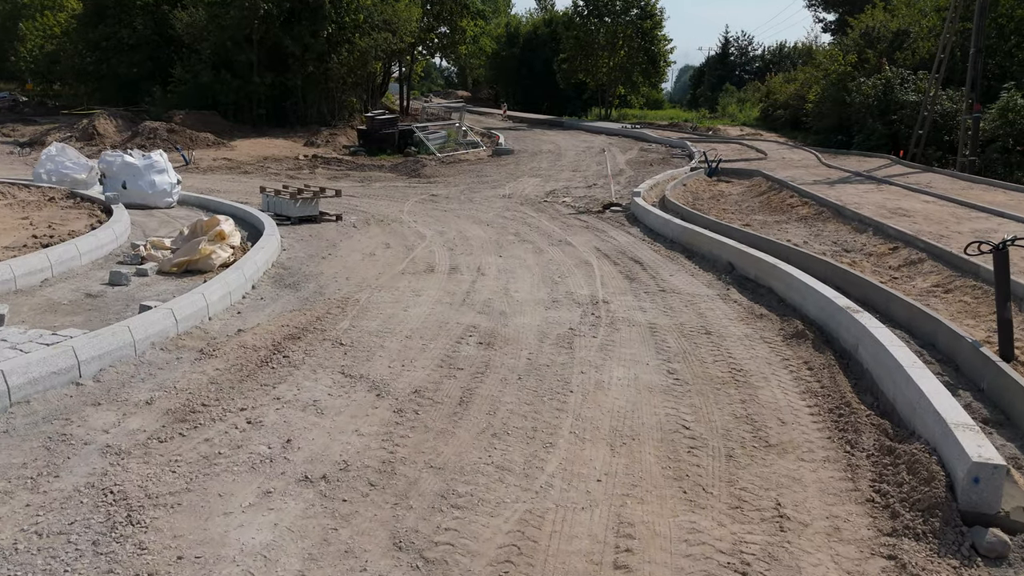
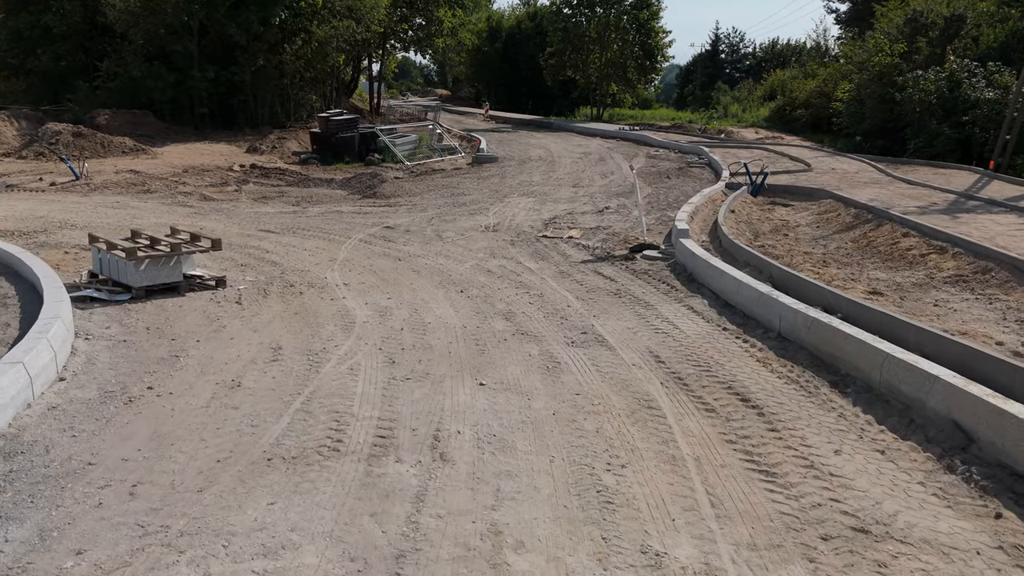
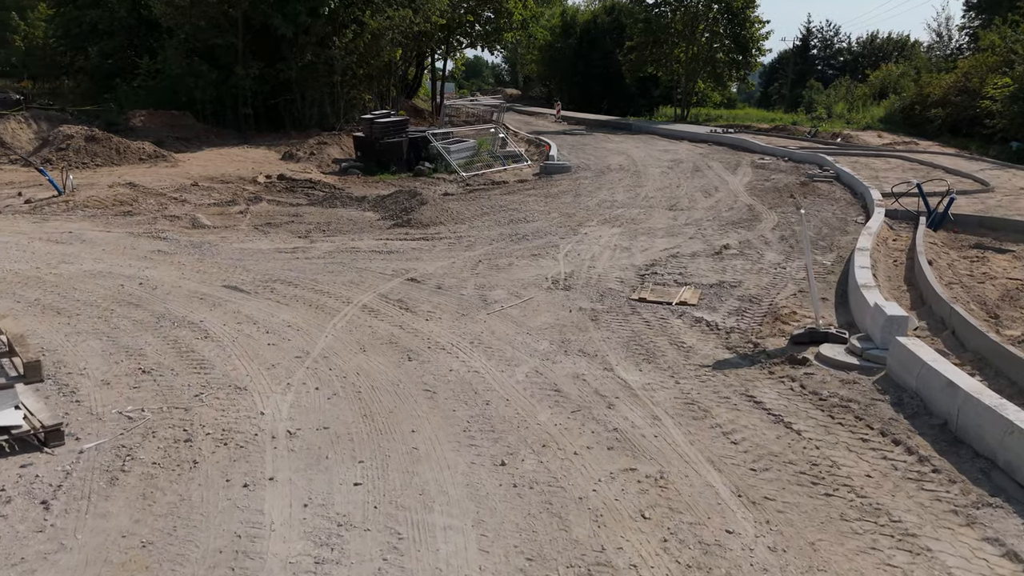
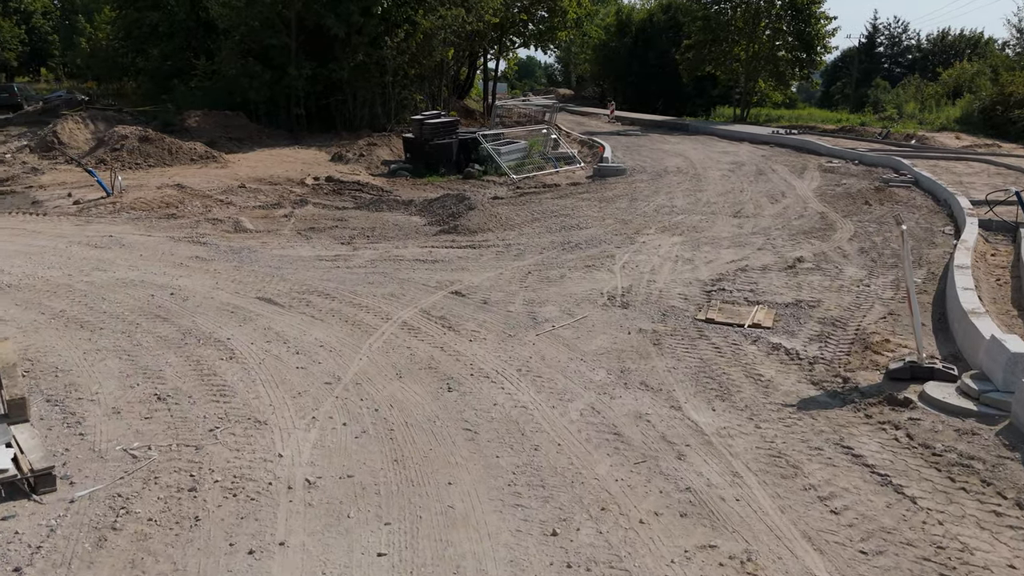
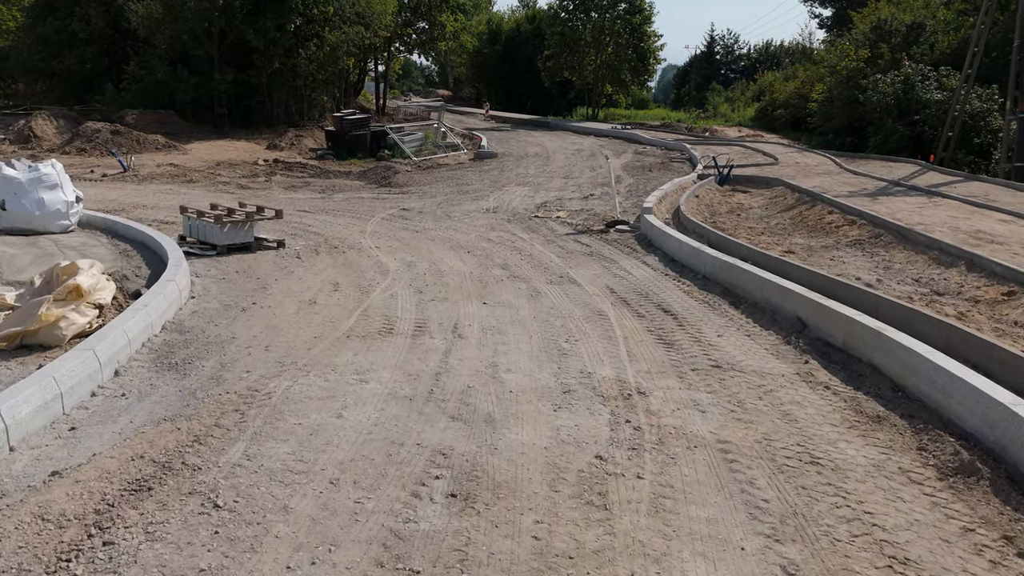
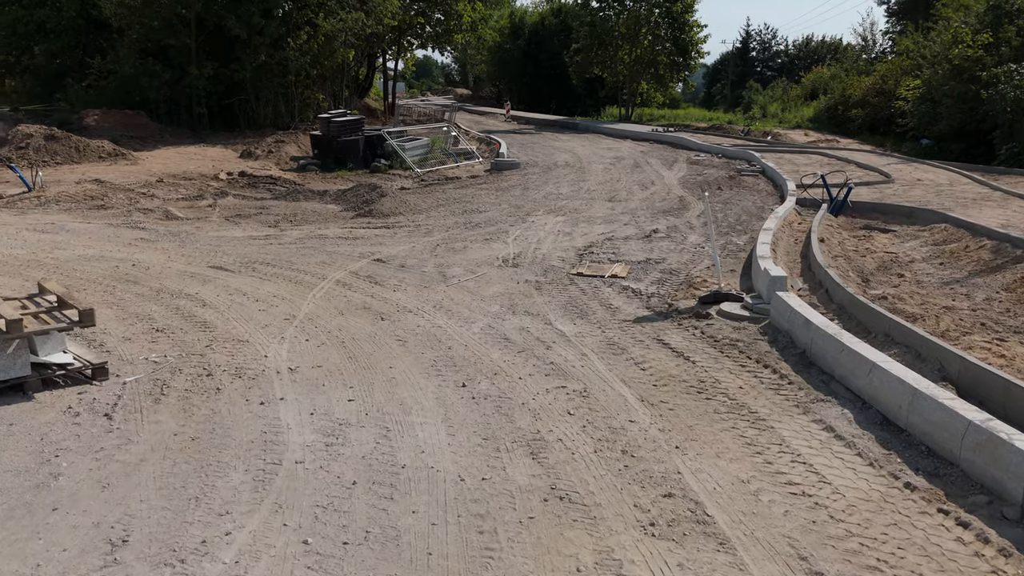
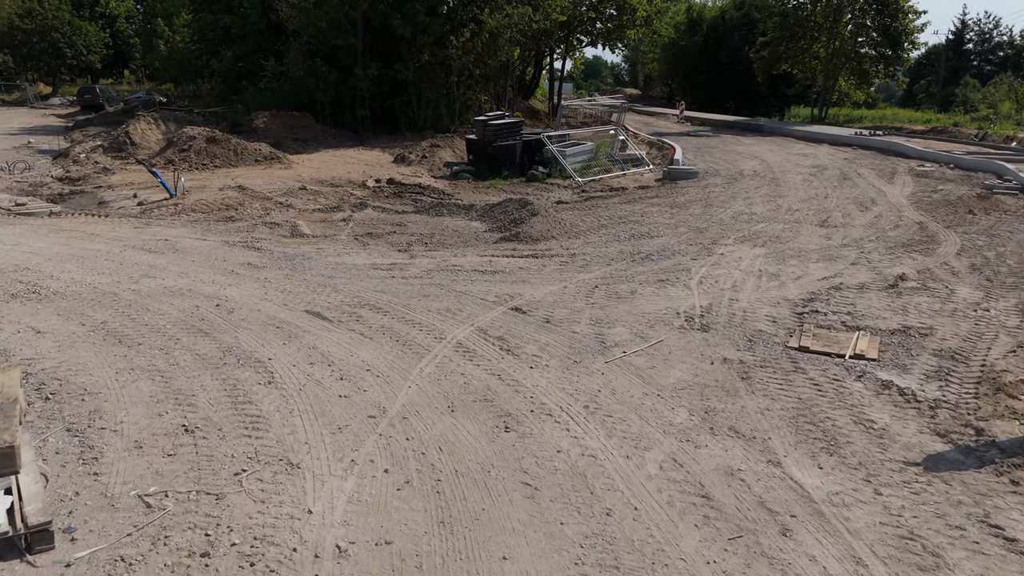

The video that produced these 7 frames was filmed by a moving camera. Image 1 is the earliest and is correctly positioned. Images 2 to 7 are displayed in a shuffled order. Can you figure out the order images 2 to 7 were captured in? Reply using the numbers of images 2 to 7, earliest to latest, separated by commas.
5, 2, 6, 3, 4, 7
